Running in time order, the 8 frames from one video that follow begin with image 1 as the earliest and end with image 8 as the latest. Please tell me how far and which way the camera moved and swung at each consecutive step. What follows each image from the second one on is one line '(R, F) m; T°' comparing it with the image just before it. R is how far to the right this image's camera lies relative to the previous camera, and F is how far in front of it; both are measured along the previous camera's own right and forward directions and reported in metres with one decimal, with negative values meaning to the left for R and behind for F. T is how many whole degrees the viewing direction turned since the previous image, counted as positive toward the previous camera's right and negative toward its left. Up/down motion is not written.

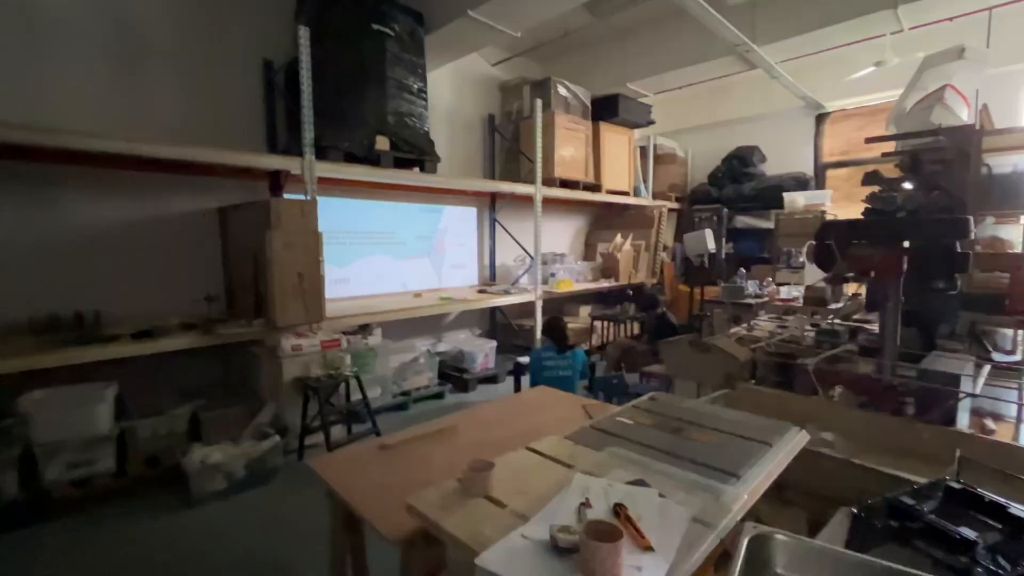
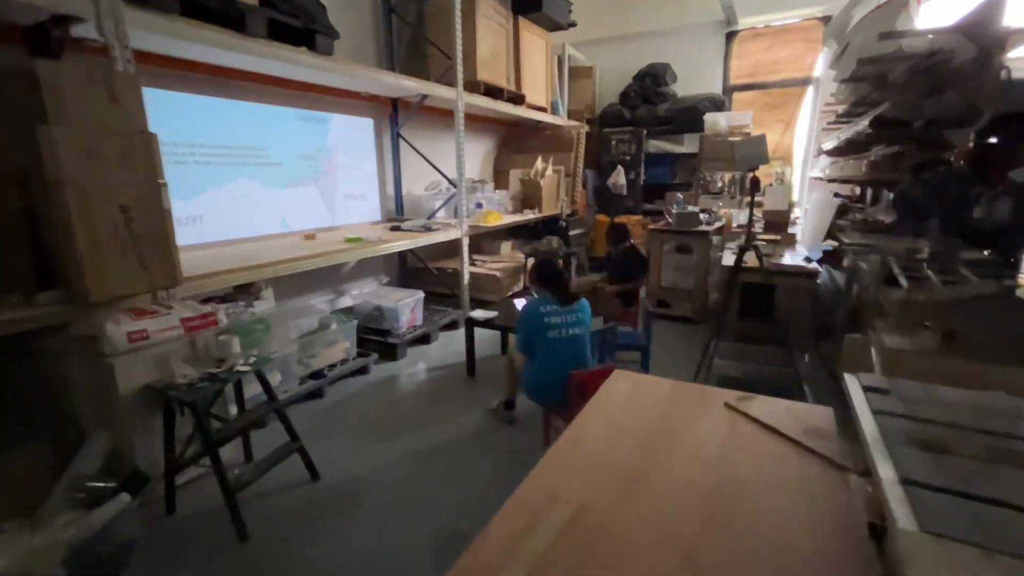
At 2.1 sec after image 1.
(-0.4, +0.8) m; +17°
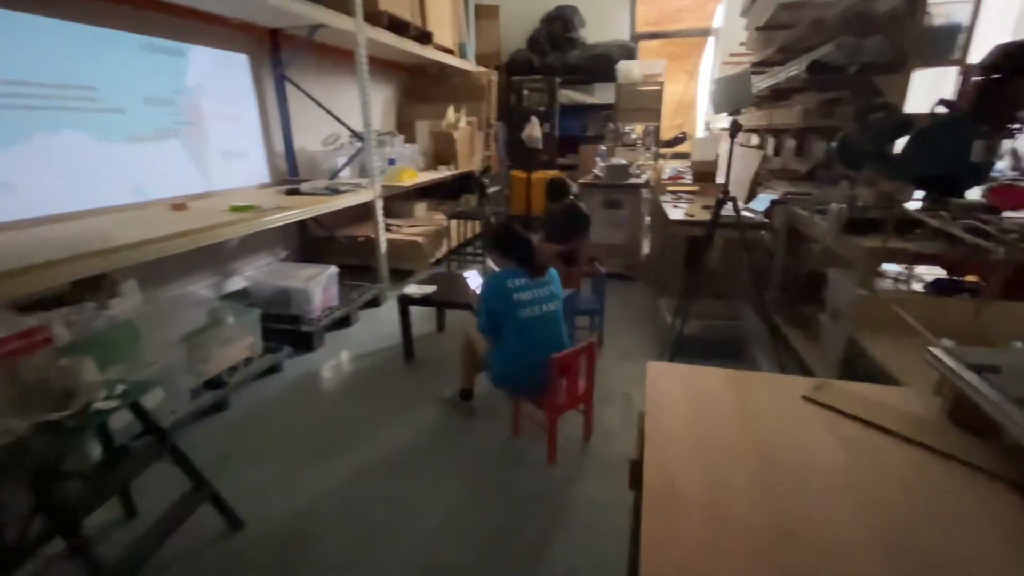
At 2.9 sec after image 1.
(-0.2, +0.3) m; +12°
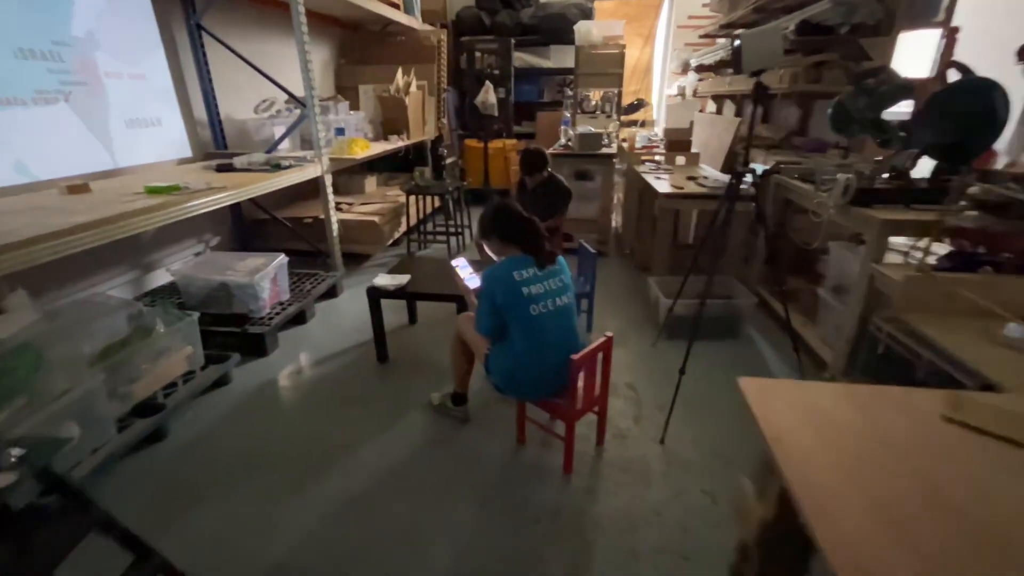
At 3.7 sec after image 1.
(-0.2, +0.2) m; +7°
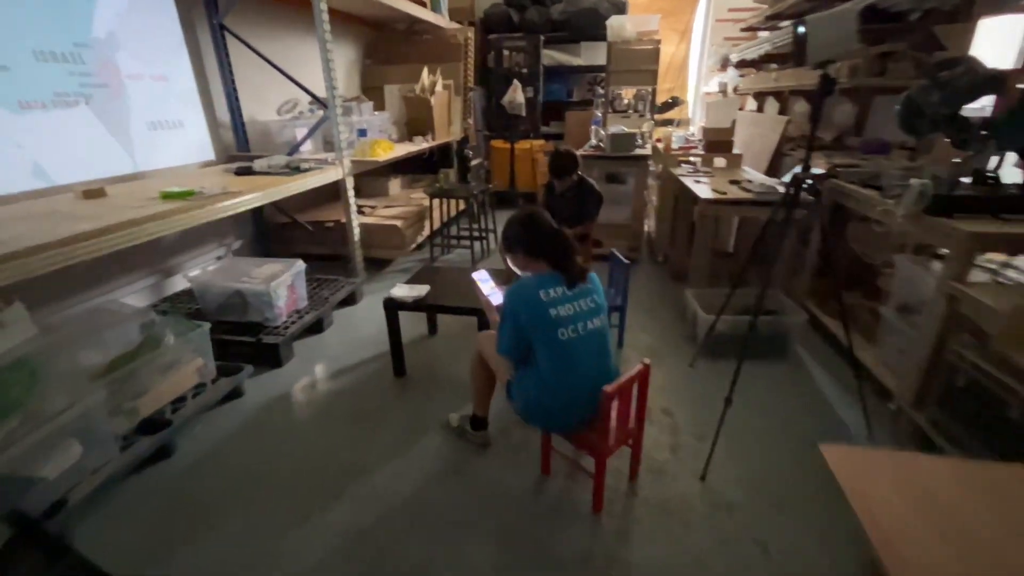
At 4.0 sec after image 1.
(0.0, +0.1) m; -3°
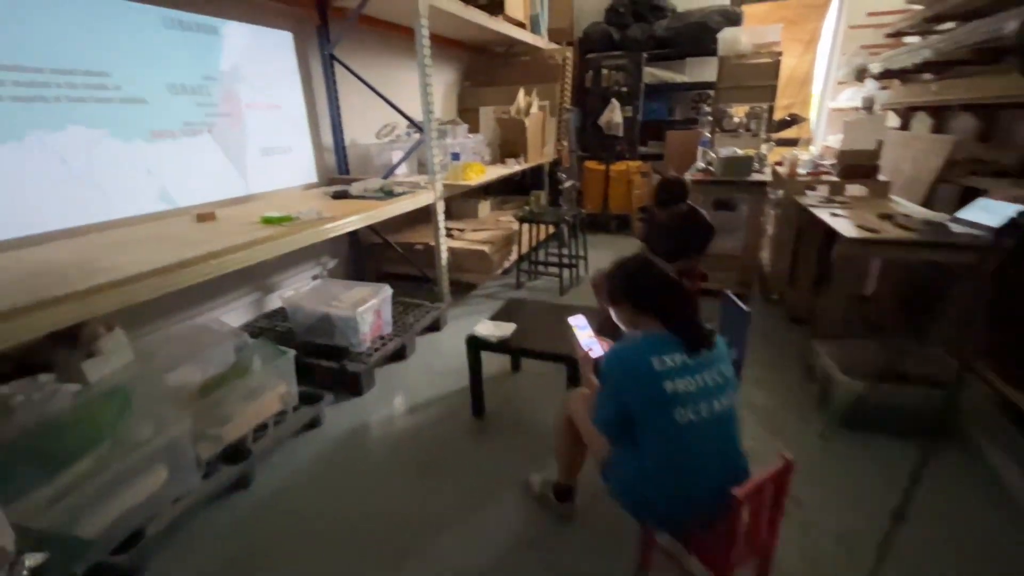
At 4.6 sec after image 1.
(-0.1, +0.2) m; -10°
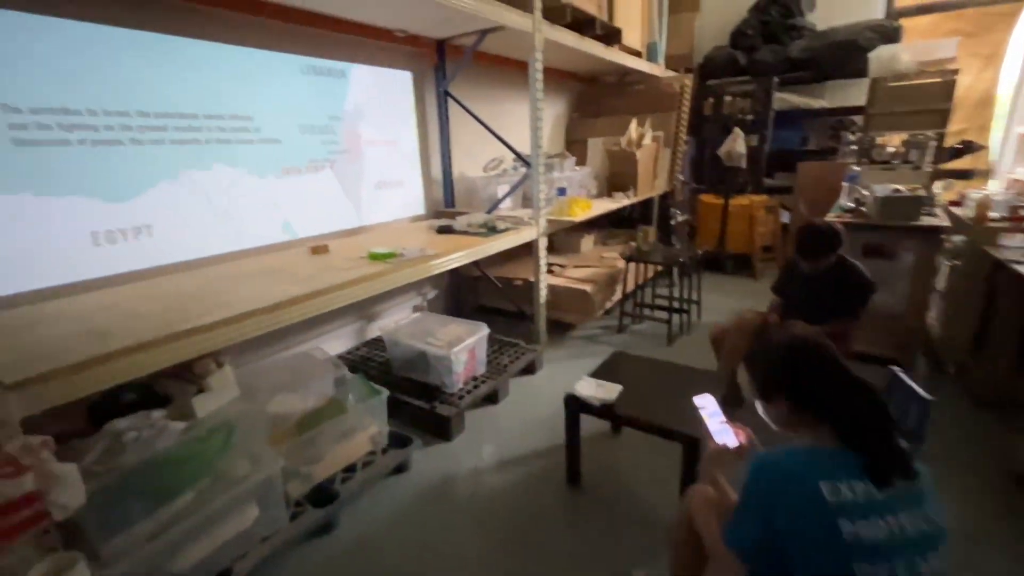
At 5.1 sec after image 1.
(0.0, +0.1) m; -12°
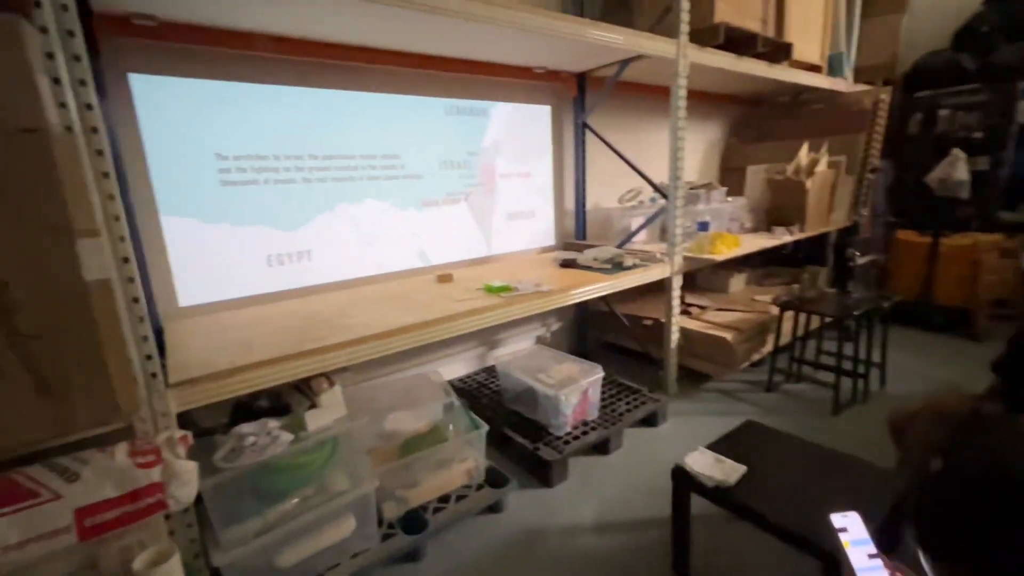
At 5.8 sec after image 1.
(+0.1, +0.1) m; -19°
